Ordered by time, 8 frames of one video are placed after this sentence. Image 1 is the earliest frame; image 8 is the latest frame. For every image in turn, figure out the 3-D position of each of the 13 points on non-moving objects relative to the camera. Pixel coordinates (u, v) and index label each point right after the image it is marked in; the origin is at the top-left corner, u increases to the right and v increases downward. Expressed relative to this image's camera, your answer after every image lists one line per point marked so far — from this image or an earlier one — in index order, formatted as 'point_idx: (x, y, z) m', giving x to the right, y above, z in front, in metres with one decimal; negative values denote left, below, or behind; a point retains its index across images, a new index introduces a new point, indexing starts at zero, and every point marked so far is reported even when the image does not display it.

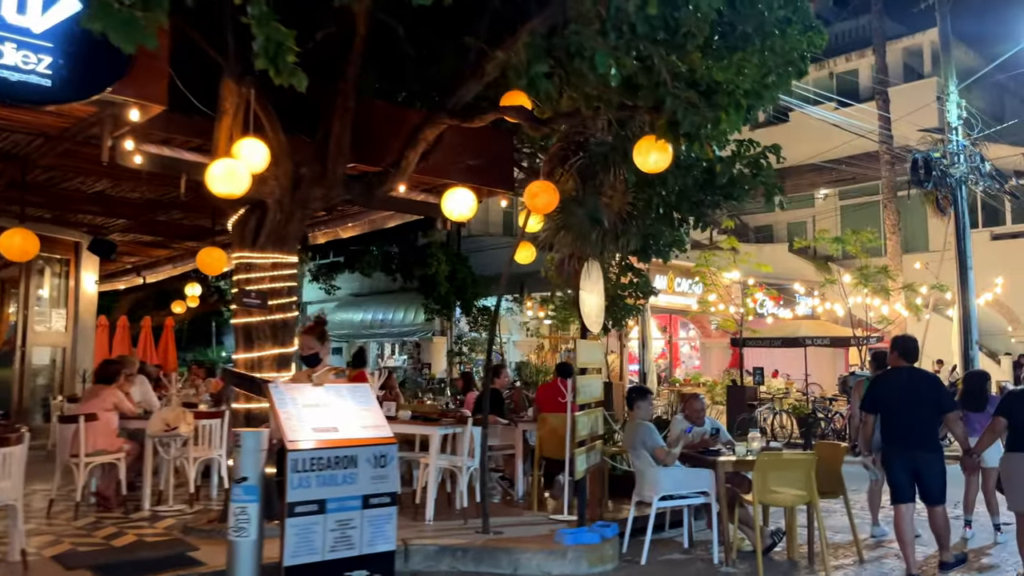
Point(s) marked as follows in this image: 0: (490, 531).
0: (-0.2, -2.0, +6.4) m
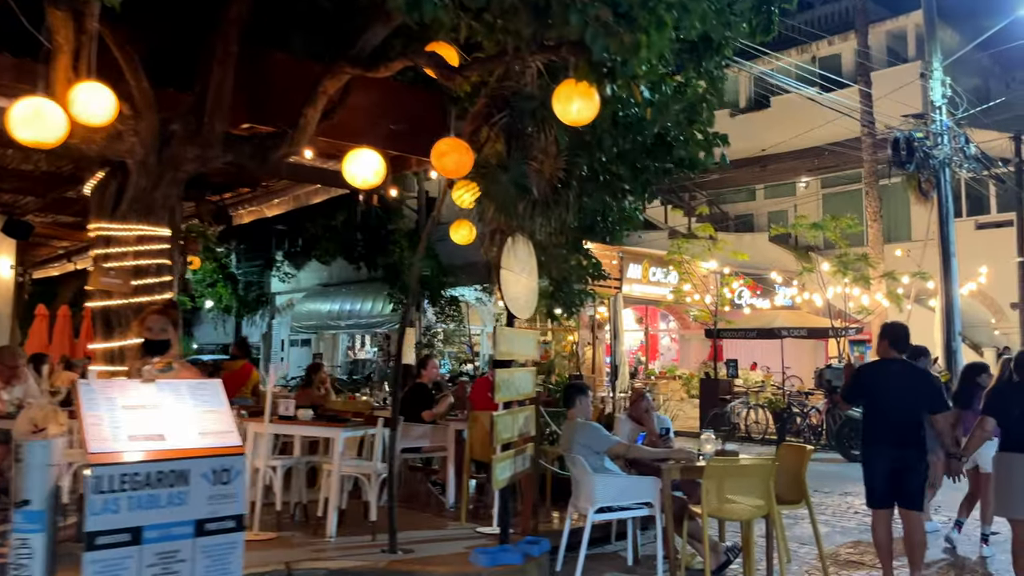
0: (-0.8, -1.8, +5.5) m
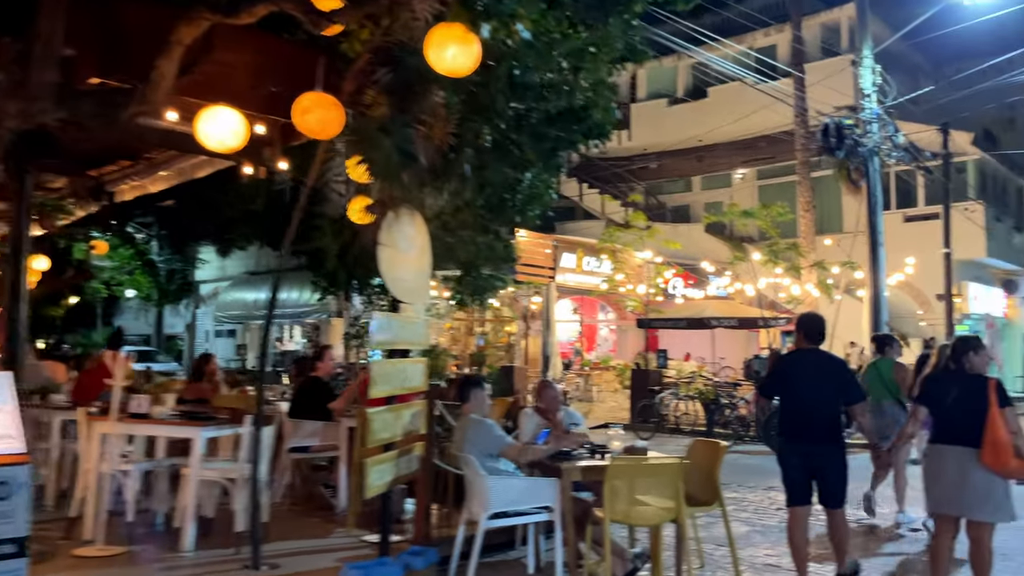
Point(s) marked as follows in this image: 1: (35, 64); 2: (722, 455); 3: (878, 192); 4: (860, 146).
0: (-1.5, -1.7, +4.8) m
1: (-2.7, +1.3, +4.5) m
2: (+1.5, -1.2, +5.7) m
3: (+6.5, +1.7, +14.0) m
4: (+6.2, +2.5, +14.0) m
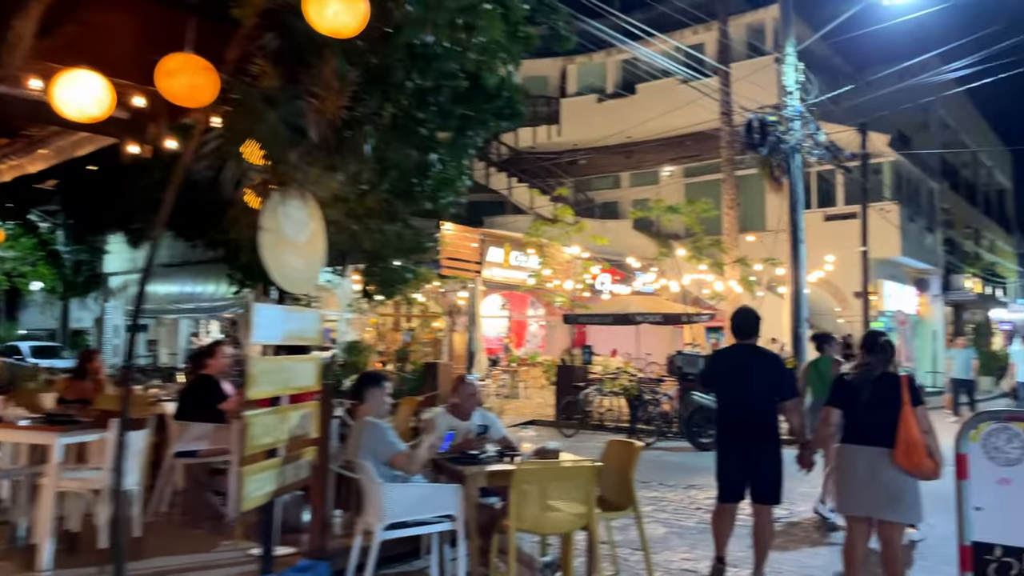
0: (-2.1, -1.6, +4.3) m
1: (-3.3, +1.4, +3.9) m
2: (+0.9, -1.2, +5.4) m
3: (+5.1, +1.8, +14.1) m
4: (+4.8, +2.6, +14.0) m
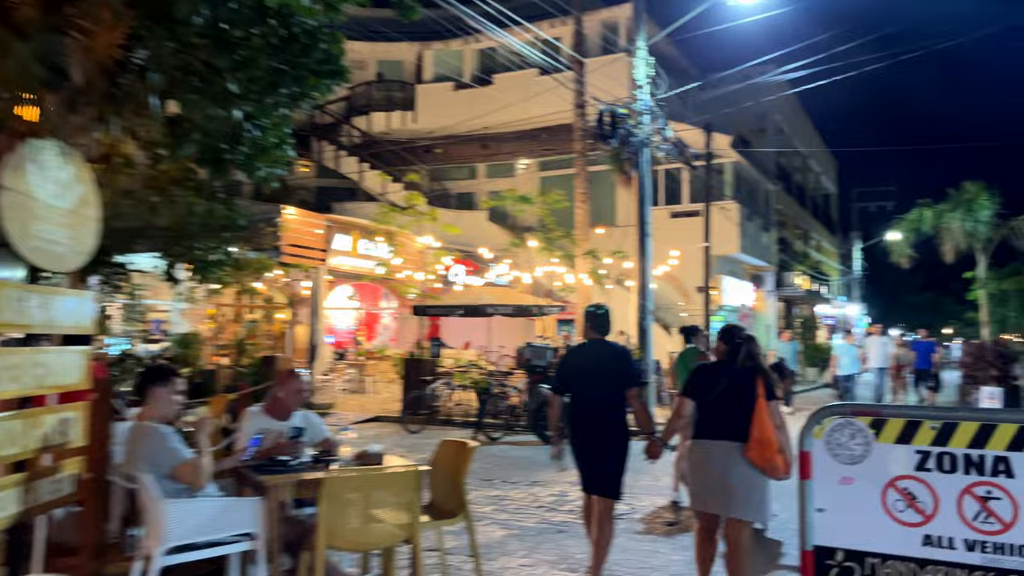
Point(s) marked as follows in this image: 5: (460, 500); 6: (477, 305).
0: (-3.0, -1.5, +3.3) m
1: (-4.0, +1.5, +2.7) m
2: (-0.3, -1.1, +4.9) m
3: (+2.4, +1.9, +14.2) m
4: (+2.2, +2.7, +14.1) m
5: (-0.3, -1.3, +4.9) m
6: (-0.7, -0.3, +16.4) m
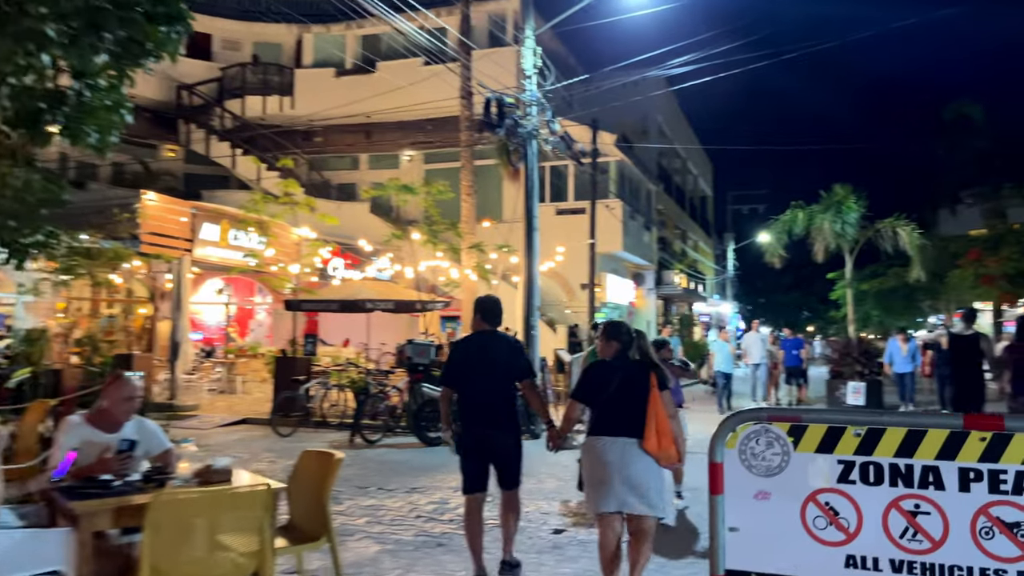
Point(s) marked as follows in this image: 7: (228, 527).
0: (-3.4, -1.4, +2.3) m
1: (-4.3, +1.6, +1.5) m
2: (-1.0, -1.0, +4.3) m
3: (+0.4, +2.0, +13.8) m
4: (+0.1, +2.8, +13.7) m
5: (-1.0, -1.2, +4.3) m
6: (-3.1, -0.2, +15.6) m
7: (-1.3, -1.1, +3.8) m
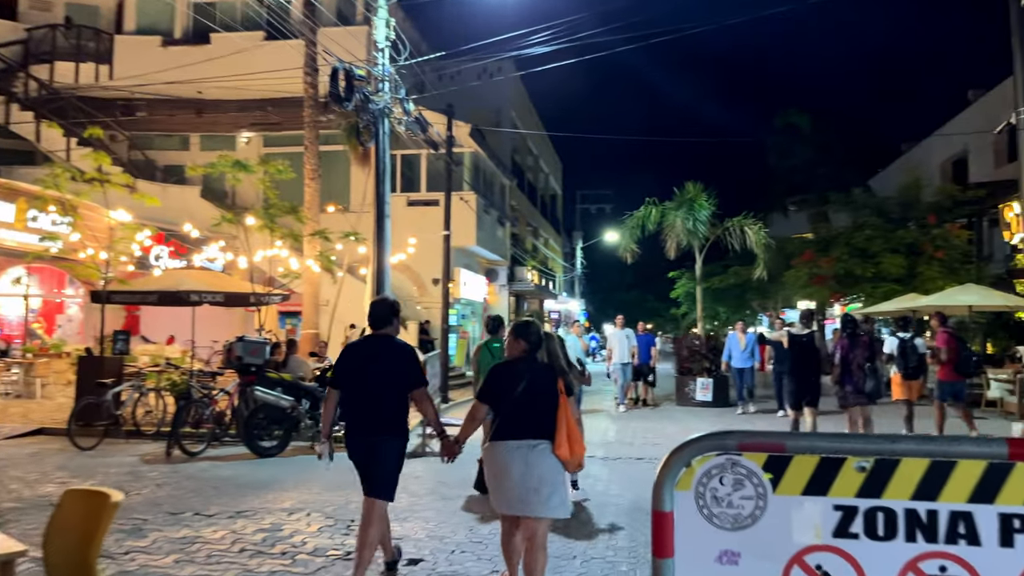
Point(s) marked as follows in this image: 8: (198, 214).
0: (-3.6, -1.3, +0.7) m
1: (-4.3, +1.7, -0.3) m
2: (-1.6, -0.9, +3.1) m
3: (-2.0, +2.1, +12.7) m
4: (-2.2, +2.9, +12.5) m
5: (-1.6, -1.1, +3.0) m
6: (-5.8, -0.1, +13.8) m
7: (-1.9, -1.0, +2.5) m
8: (-7.8, +1.8, +19.5) m
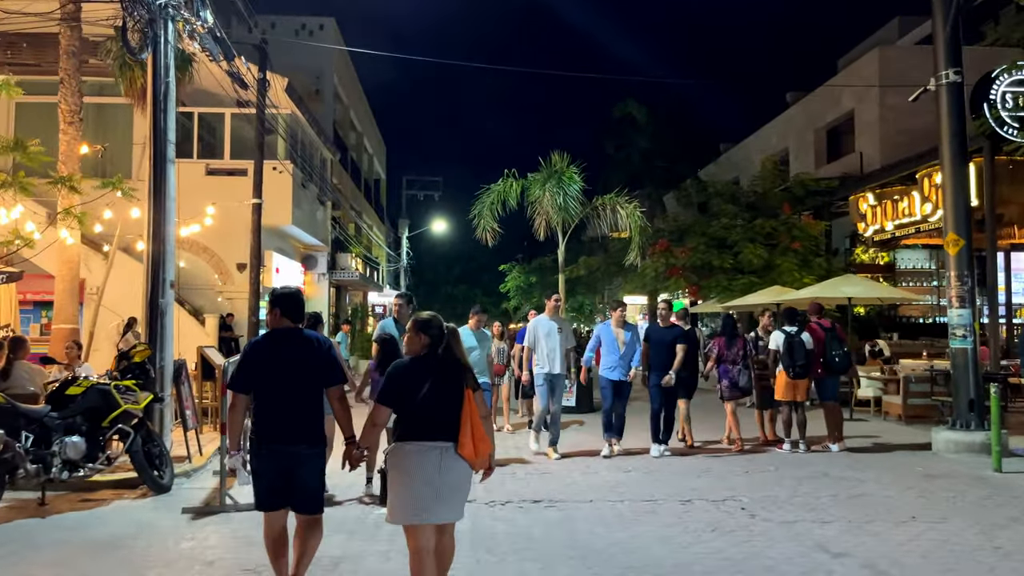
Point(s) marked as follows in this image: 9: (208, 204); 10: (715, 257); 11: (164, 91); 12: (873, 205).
0: (-2.7, -1.1, -3.1) m
1: (-3.1, +1.9, -4.2) m
2: (-1.2, -0.7, -0.3) m
3: (-3.9, +2.4, +8.9) m
4: (-4.0, +3.2, +8.7) m
5: (-1.3, -0.9, -0.4) m
6: (-7.8, +0.3, +9.1) m
7: (-1.4, -0.8, -0.9) m
8: (-11.1, +2.2, +14.2) m
9: (-7.0, +1.8, +18.4) m
10: (+5.1, +0.8, +19.8) m
11: (-3.8, +2.1, +8.7) m
12: (+8.7, +2.0, +19.1) m
